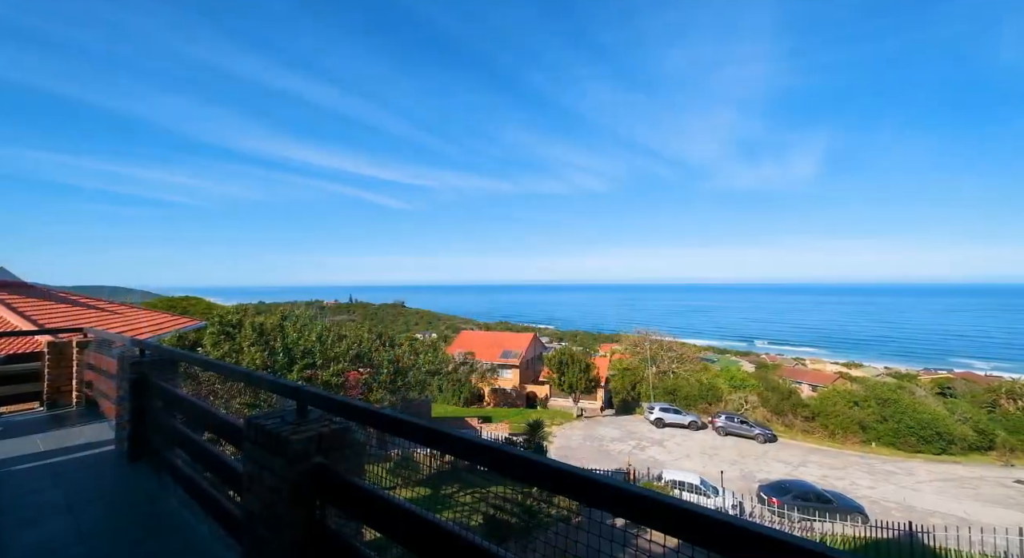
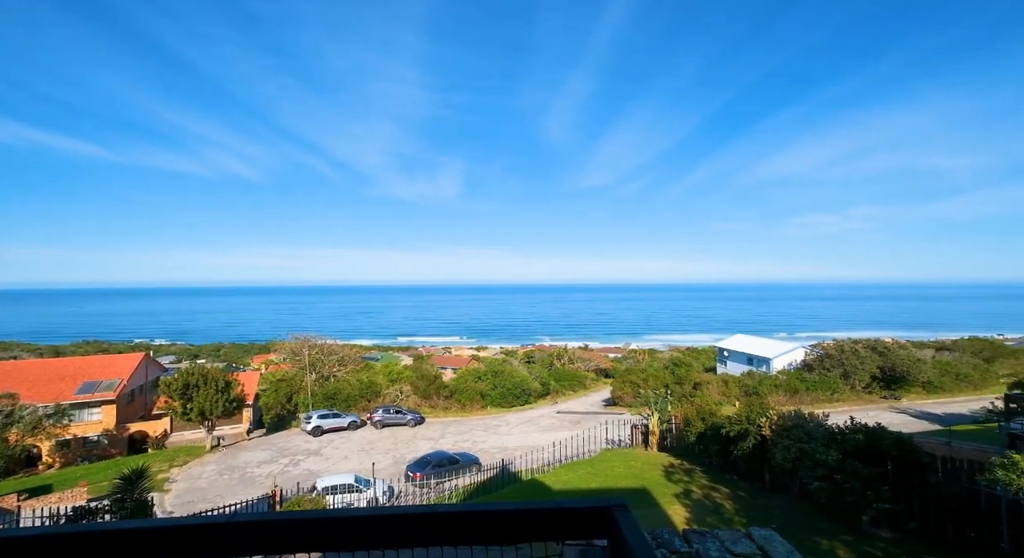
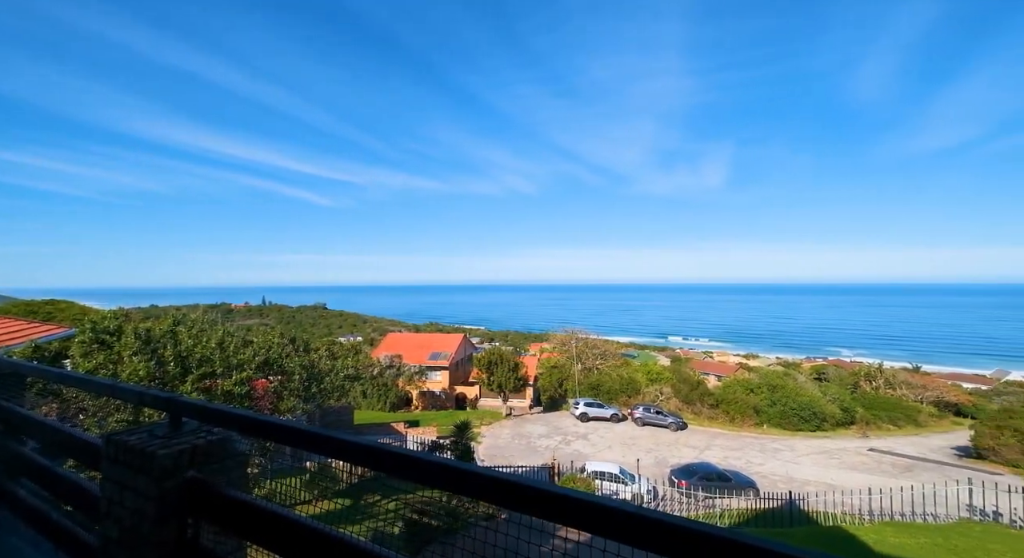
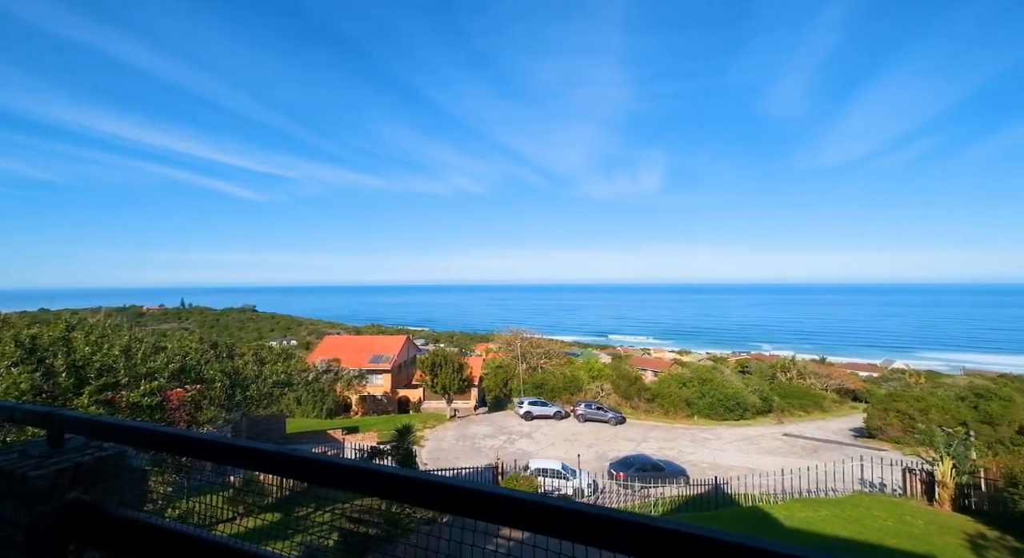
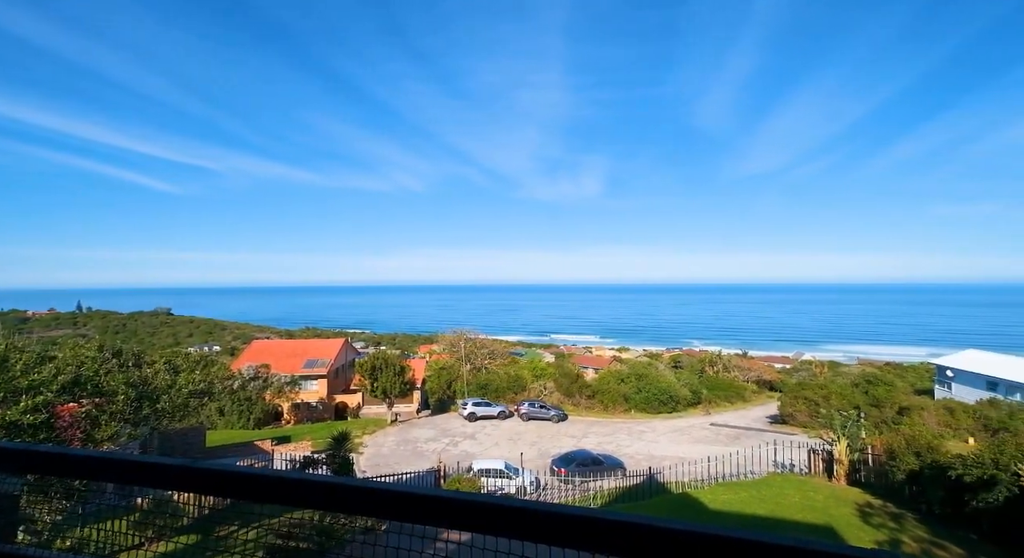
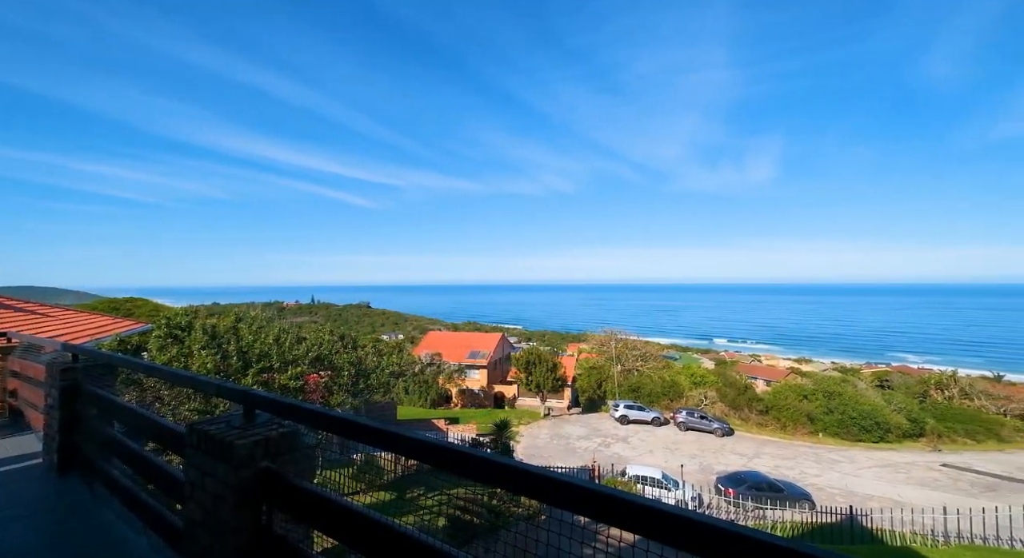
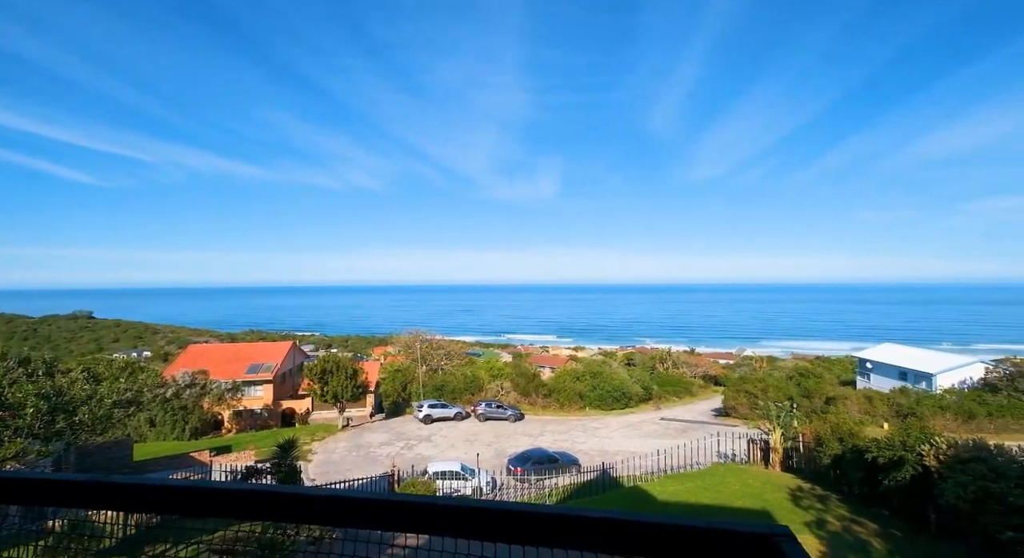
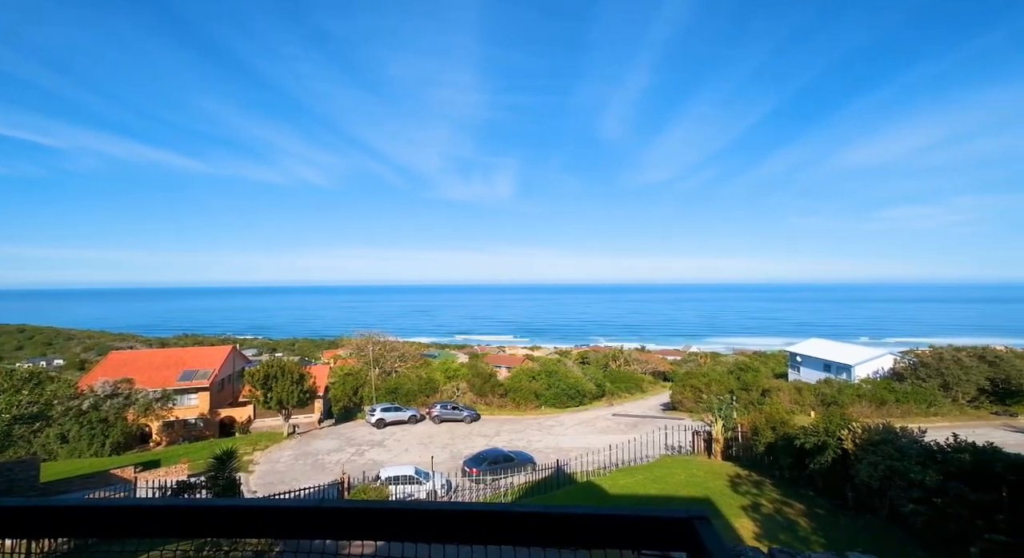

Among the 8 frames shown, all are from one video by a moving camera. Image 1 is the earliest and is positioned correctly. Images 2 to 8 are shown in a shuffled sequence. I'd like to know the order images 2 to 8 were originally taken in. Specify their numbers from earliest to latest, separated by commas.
6, 3, 4, 5, 7, 8, 2
